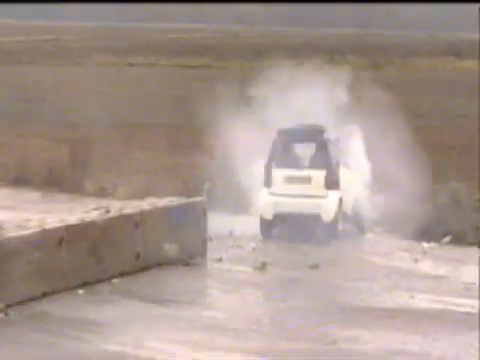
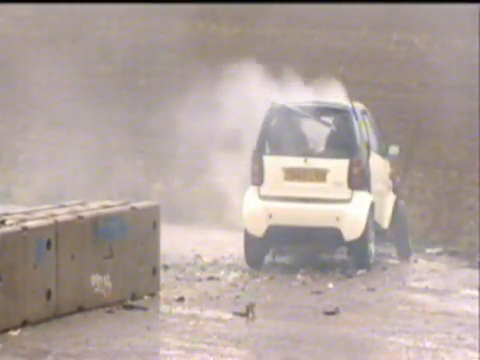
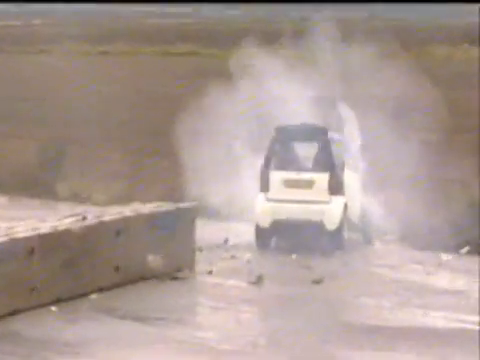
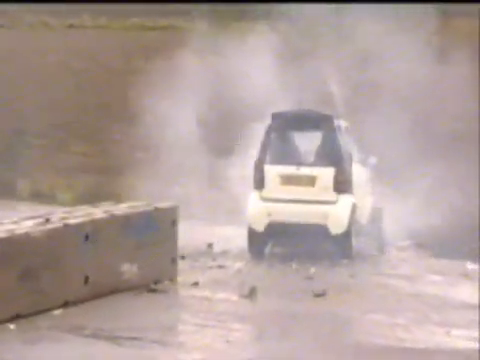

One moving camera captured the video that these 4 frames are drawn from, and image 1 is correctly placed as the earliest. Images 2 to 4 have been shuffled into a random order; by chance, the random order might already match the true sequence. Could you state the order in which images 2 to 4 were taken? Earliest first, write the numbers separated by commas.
3, 4, 2
